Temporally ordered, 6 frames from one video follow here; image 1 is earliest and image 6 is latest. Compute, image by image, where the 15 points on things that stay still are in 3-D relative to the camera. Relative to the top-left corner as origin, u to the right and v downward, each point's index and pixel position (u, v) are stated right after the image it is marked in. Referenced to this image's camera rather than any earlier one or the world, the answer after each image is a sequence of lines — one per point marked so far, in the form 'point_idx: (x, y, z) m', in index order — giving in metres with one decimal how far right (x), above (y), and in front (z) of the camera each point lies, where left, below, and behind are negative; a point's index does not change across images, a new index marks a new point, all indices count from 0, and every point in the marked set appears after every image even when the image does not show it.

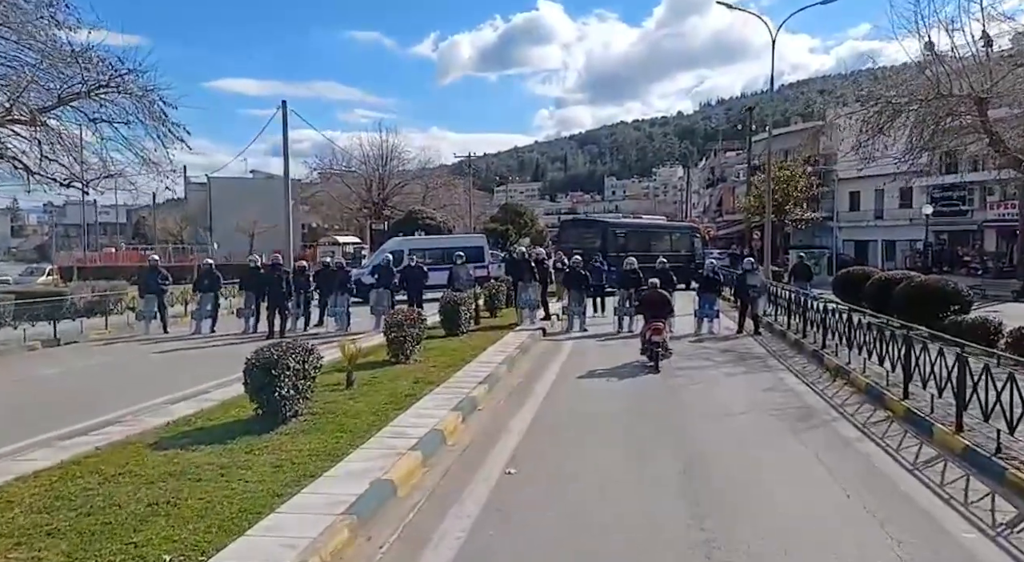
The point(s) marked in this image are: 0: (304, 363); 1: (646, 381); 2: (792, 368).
0: (-2.2, -0.9, +9.8) m
1: (+2.0, -1.4, +14.0) m
2: (+4.4, -1.4, +14.6) m
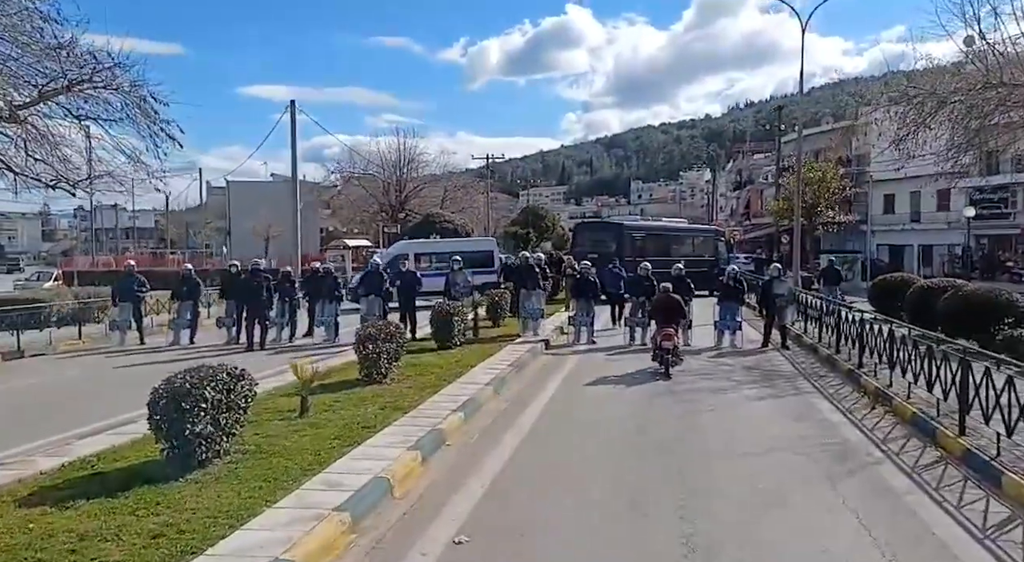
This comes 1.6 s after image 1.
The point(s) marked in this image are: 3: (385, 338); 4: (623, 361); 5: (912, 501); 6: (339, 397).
0: (-2.5, -1.0, +8.1) m
1: (+1.8, -1.6, +12.2) m
2: (+4.2, -1.5, +12.7) m
3: (-1.7, -0.8, +12.6) m
4: (+1.8, -1.3, +15.7) m
5: (+3.2, -1.8, +7.6) m
6: (-2.1, -1.4, +11.1) m
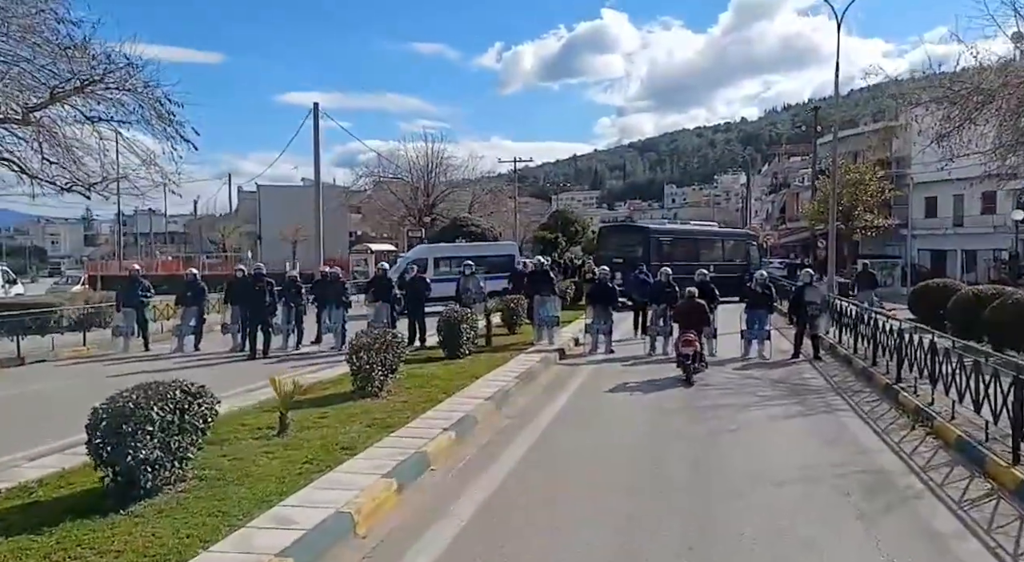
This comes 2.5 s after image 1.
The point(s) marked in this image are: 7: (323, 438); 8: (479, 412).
0: (-2.6, -1.0, +7.3) m
1: (+1.9, -1.6, +11.1) m
2: (+4.3, -1.6, +11.6) m
3: (-1.6, -0.8, +11.7) m
4: (+2.0, -1.4, +14.7) m
5: (+3.1, -1.8, +6.5) m
6: (-2.0, -1.5, +10.2) m
7: (-1.8, -1.5, +9.1) m
8: (-0.4, -1.5, +10.5) m
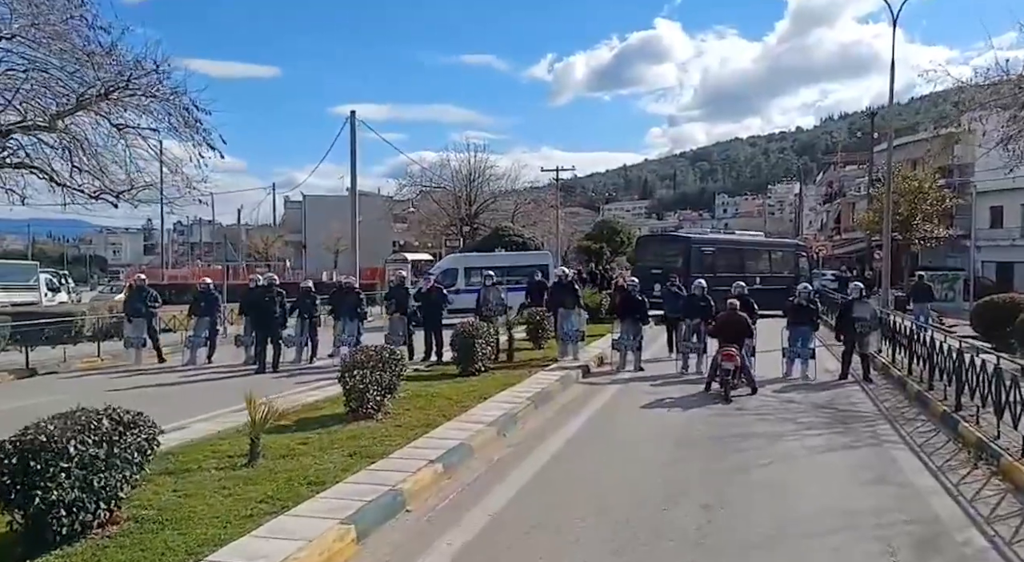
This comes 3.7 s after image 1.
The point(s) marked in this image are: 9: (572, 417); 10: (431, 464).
0: (-2.7, -1.1, +6.3) m
1: (+1.9, -1.8, +9.9) m
2: (+4.4, -1.8, +10.2) m
3: (-1.5, -1.0, +10.7) m
4: (+2.3, -1.6, +13.5) m
5: (+2.9, -1.9, +5.2) m
6: (-2.0, -1.6, +9.3) m
7: (-1.9, -1.6, +8.1) m
8: (-0.3, -1.6, +9.4) m
9: (+0.8, -1.7, +11.7) m
10: (-0.7, -1.6, +8.2) m
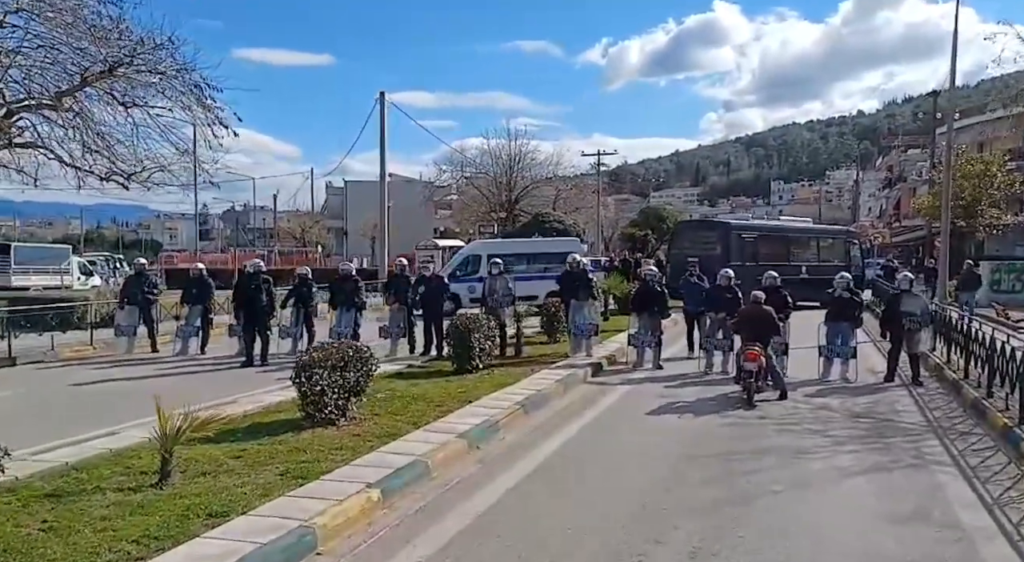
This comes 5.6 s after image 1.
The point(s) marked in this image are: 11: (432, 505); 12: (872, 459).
0: (-3.2, -1.0, +5.0) m
1: (+1.7, -1.7, +8.4) m
2: (+4.1, -1.7, +8.6) m
3: (-1.7, -0.8, +9.3) m
4: (+2.2, -1.5, +11.9) m
5: (+2.4, -1.9, +3.7) m
6: (-2.3, -1.5, +7.9) m
7: (-2.2, -1.5, +6.8) m
8: (-0.6, -1.5, +8.0) m
9: (+0.6, -1.6, +10.2) m
10: (-1.1, -1.5, +6.8) m
11: (-0.7, -1.7, +6.8) m
12: (+3.4, -1.7, +8.8) m
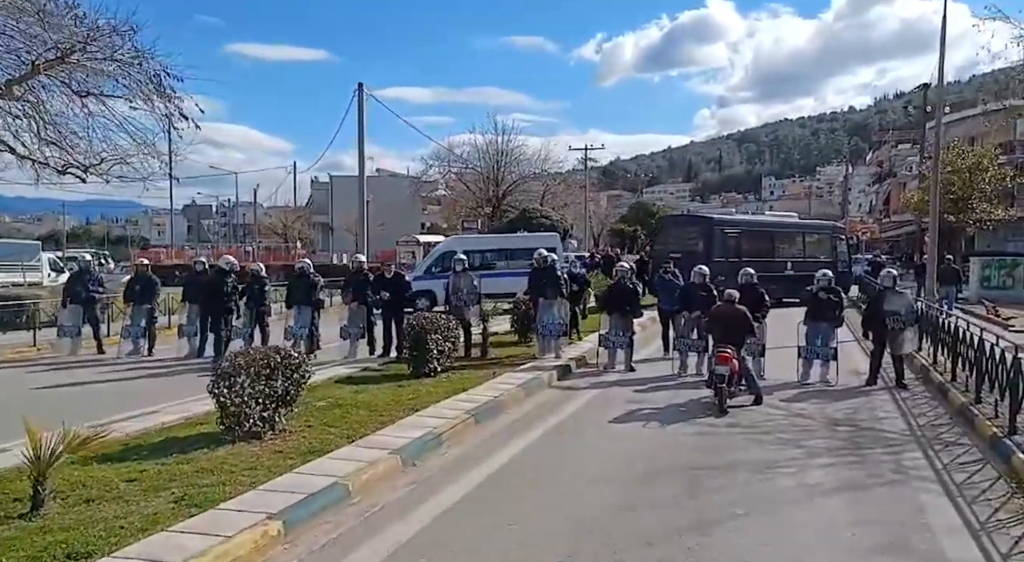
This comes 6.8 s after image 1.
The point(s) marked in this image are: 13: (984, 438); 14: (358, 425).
0: (-3.6, -1.0, +4.2) m
1: (+1.2, -1.7, +7.6) m
2: (+3.6, -1.7, +7.8) m
3: (-2.2, -0.8, +8.5) m
4: (+1.7, -1.4, +11.1) m
5: (+1.9, -1.9, +2.9) m
6: (-2.8, -1.4, +7.1) m
7: (-2.7, -1.5, +6.0) m
8: (-1.1, -1.5, +7.2) m
9: (+0.1, -1.5, +9.4) m
10: (-1.5, -1.5, +6.0) m
11: (-1.1, -1.7, +6.0) m
12: (+2.9, -1.7, +8.0) m
13: (+4.7, -1.5, +9.2) m
14: (-1.4, -1.4, +9.1) m
